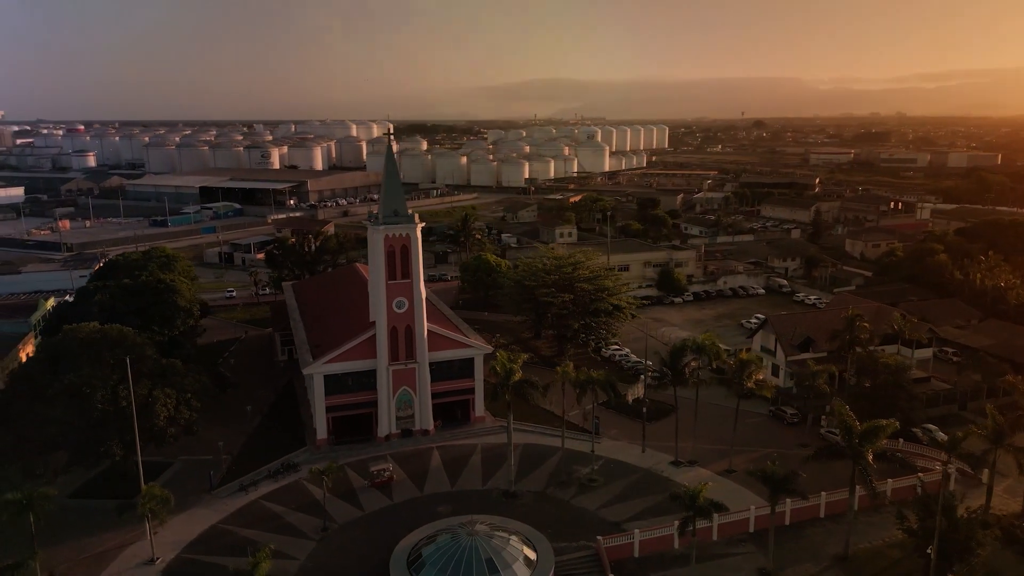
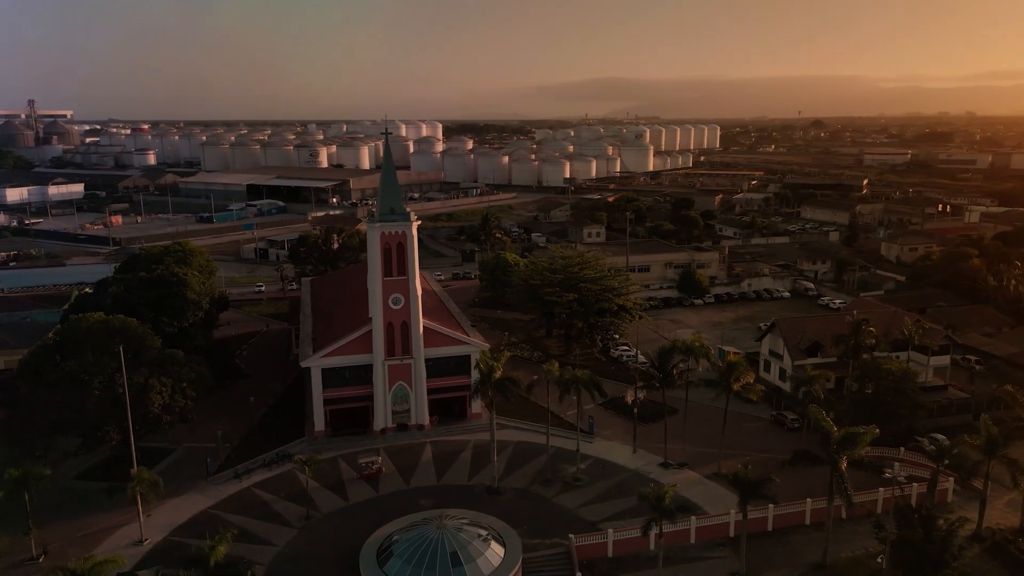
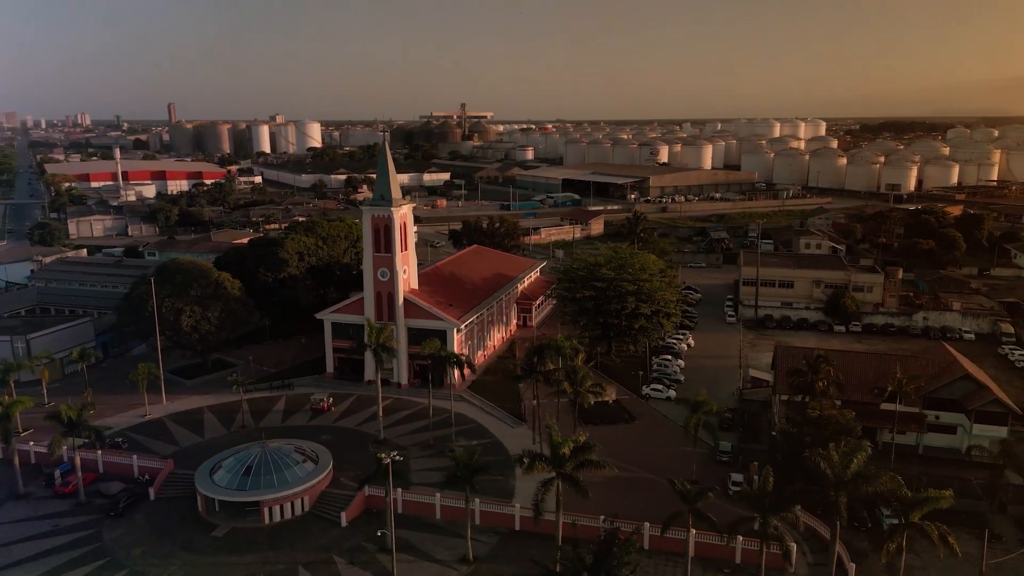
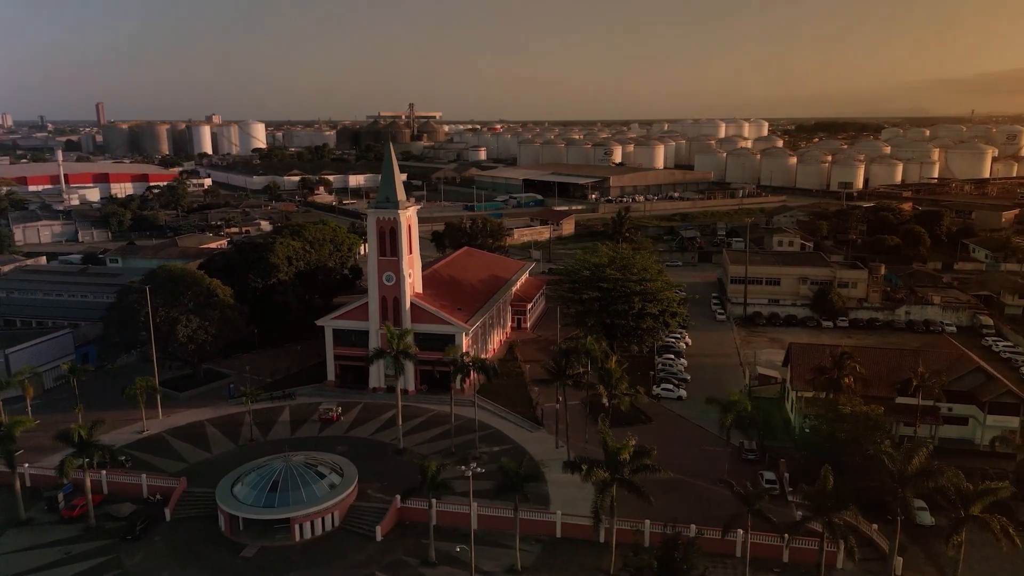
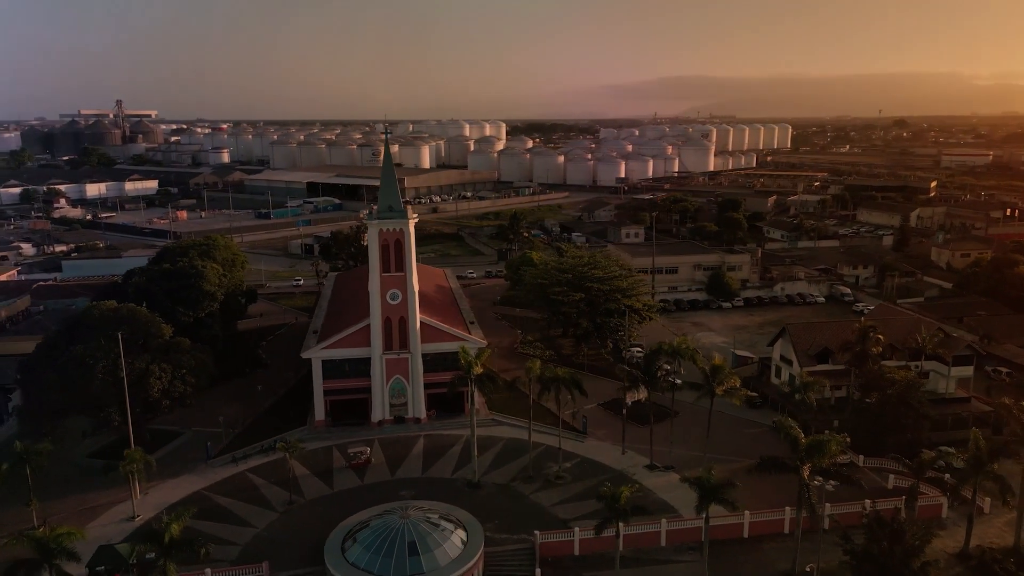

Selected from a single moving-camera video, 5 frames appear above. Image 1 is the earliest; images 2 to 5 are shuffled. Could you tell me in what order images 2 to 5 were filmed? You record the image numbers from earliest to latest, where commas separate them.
2, 5, 4, 3
